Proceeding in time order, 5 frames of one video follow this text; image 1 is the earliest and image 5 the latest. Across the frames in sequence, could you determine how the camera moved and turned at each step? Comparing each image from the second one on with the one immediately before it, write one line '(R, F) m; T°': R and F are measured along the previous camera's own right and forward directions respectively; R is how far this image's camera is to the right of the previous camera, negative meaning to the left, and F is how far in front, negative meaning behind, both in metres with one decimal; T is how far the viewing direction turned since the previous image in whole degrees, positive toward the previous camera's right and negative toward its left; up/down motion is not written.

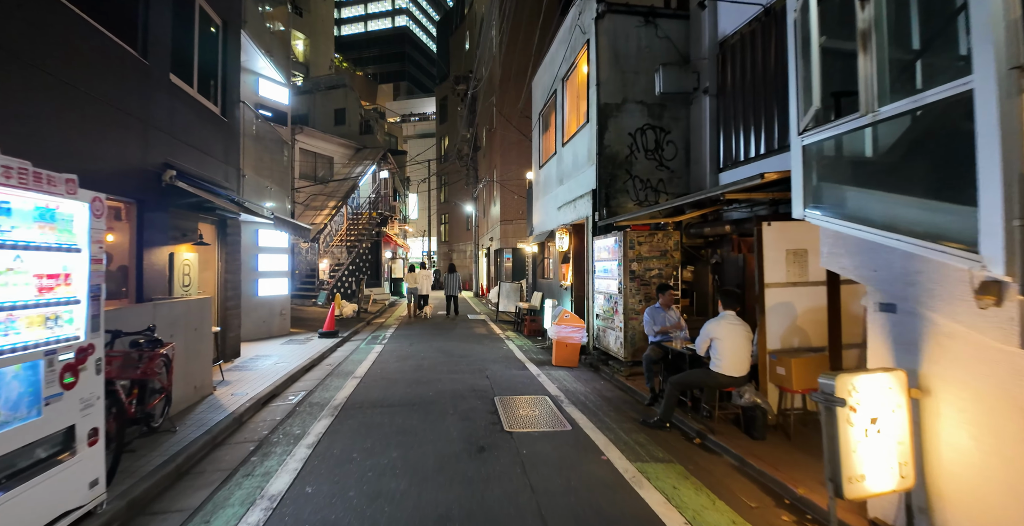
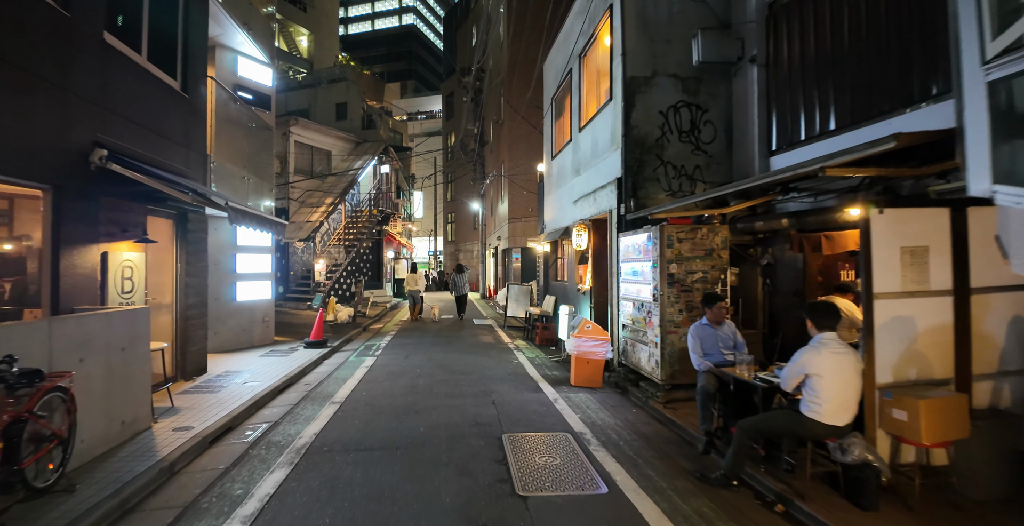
(-0.1, +1.3) m; -1°
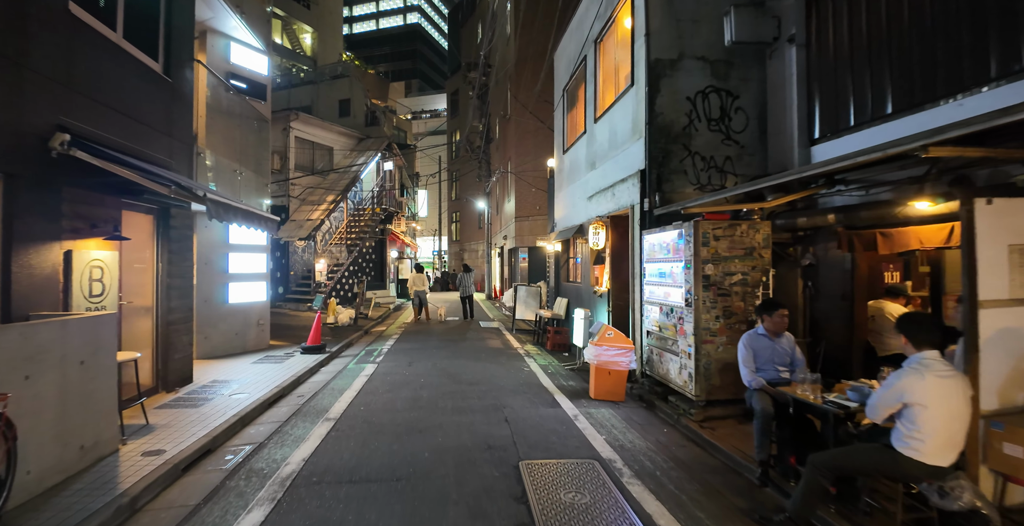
(-0.1, +0.6) m; -1°
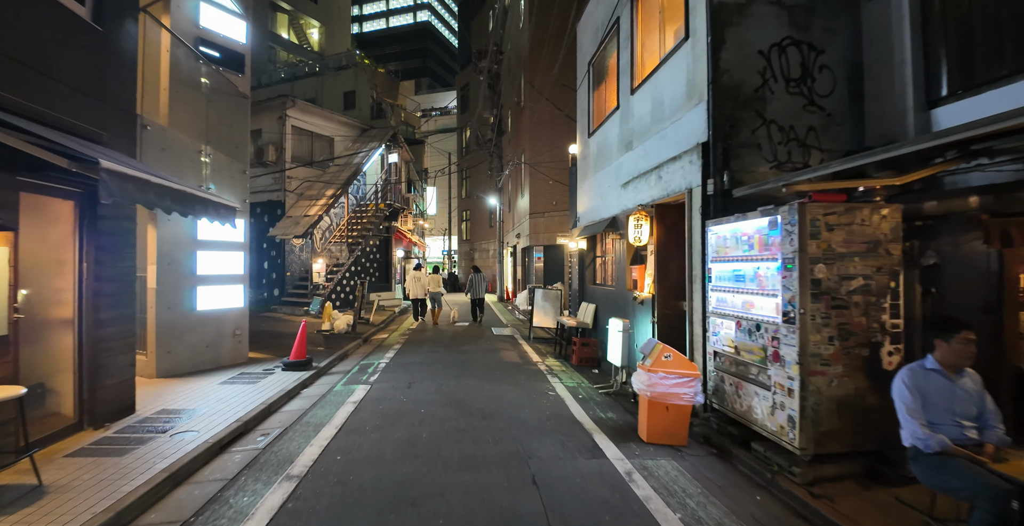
(-0.2, +1.4) m; -1°
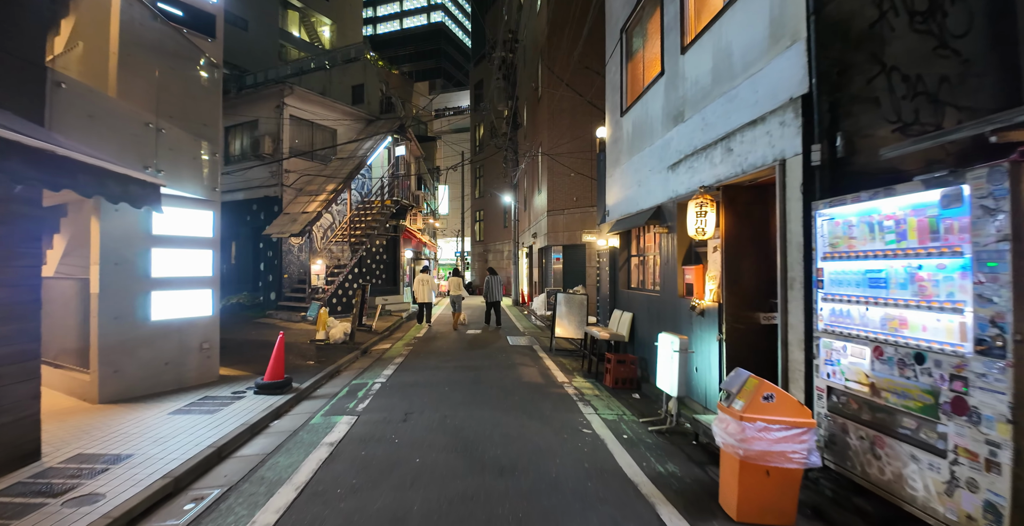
(-0.1, +1.4) m; -2°
